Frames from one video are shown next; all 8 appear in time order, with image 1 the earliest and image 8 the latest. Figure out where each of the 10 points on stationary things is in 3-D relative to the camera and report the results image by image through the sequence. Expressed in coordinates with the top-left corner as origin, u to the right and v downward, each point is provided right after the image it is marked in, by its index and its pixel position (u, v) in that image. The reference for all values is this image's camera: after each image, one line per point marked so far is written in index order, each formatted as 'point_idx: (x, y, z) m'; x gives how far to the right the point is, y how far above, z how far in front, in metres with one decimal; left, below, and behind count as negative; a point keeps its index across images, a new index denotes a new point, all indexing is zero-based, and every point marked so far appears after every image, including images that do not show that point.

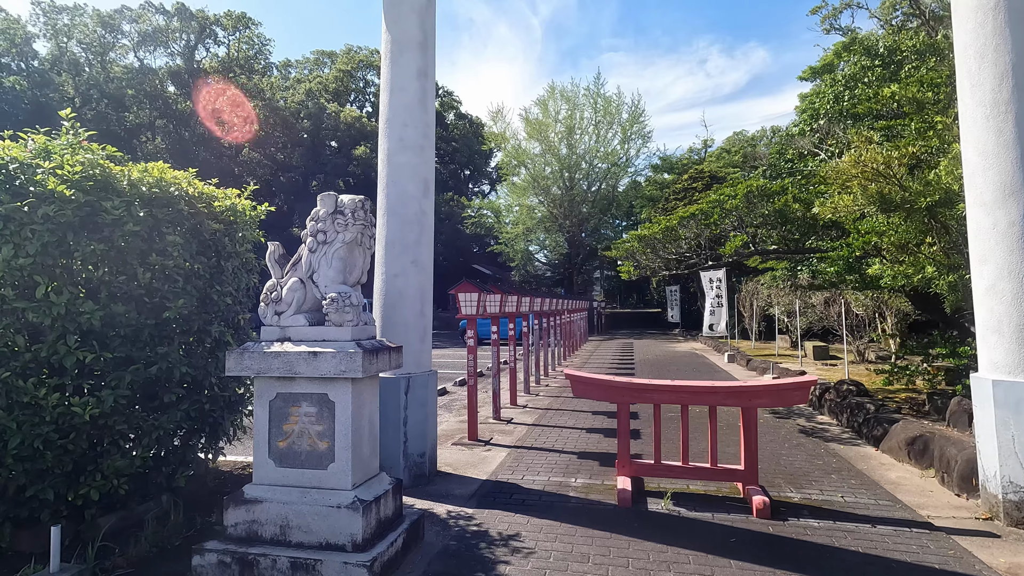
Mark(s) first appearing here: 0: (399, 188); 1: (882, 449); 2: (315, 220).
0: (-1.1, +1.0, +5.3) m
1: (+4.3, -1.9, +6.3) m
2: (-1.4, +0.5, +3.8) m
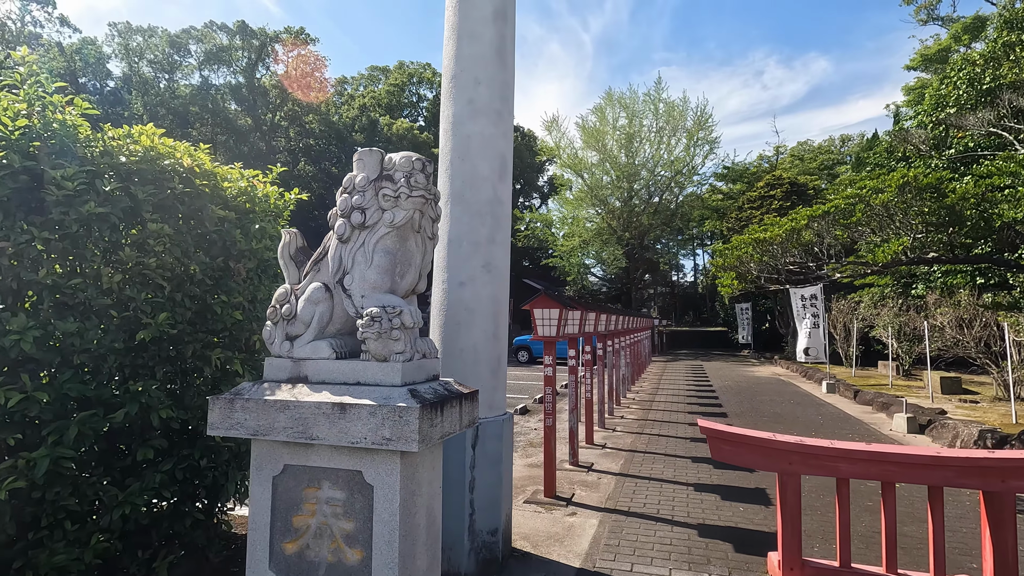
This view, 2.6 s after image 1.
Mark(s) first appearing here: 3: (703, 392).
0: (-0.3, +0.9, +4.0) m
1: (+5.2, -2.1, +4.4) m
2: (-0.7, +0.4, +2.4) m
3: (+5.0, -2.7, +13.9) m
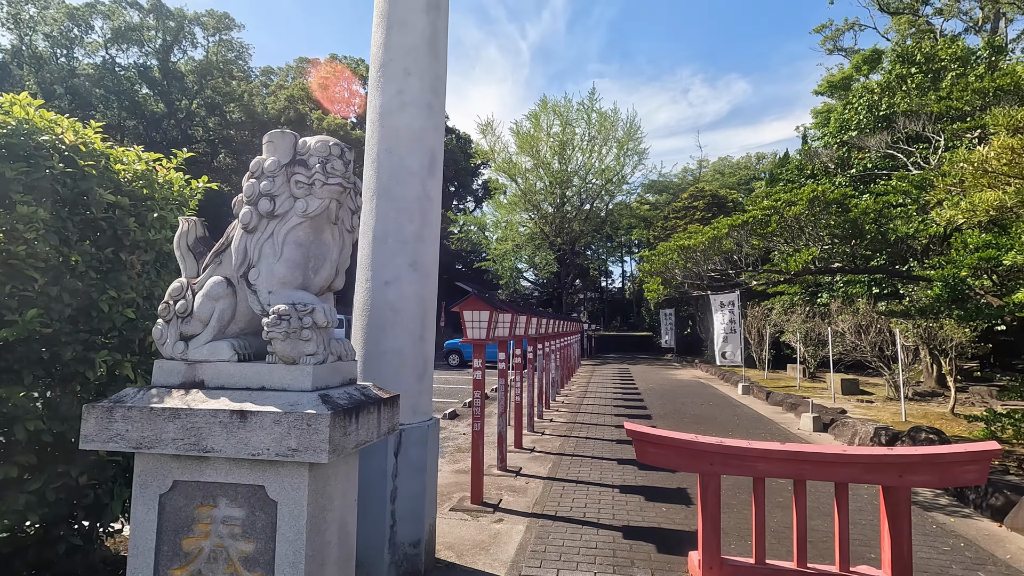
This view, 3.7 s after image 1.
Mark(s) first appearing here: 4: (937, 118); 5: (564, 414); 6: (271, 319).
0: (-0.8, +0.9, +3.8) m
1: (+4.5, -2.2, +4.9) m
2: (-1.1, +0.5, +2.2) m
3: (+3.1, -2.8, +14.3) m
4: (+6.9, +2.8, +8.7) m
5: (+1.1, -2.6, +11.1) m
6: (-0.9, -0.1, +2.0) m
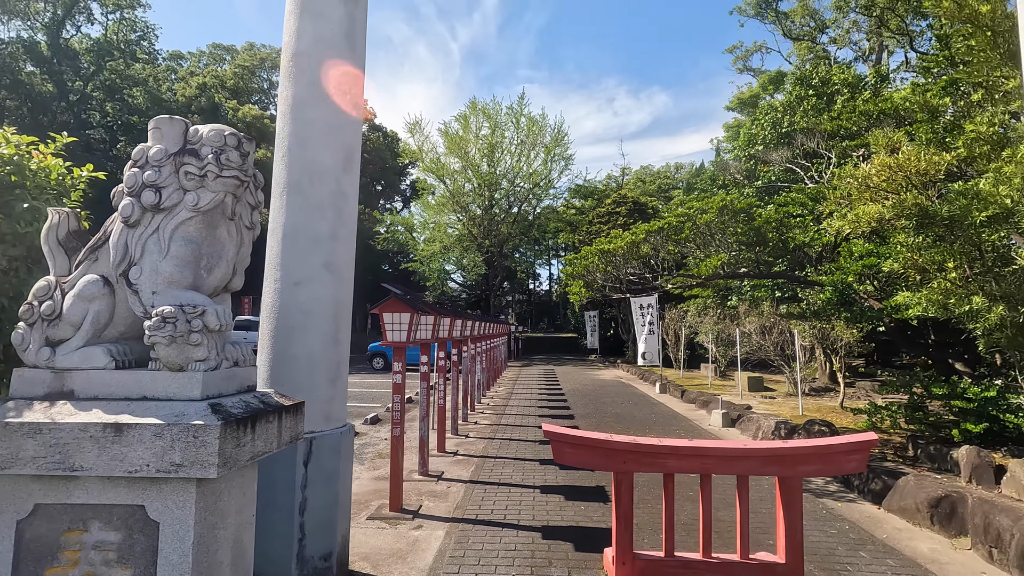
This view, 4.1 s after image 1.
0: (-1.4, +0.9, +3.6) m
1: (+3.8, -2.2, +5.4) m
2: (-1.4, +0.5, +2.0) m
3: (+1.1, -2.9, +14.5) m
4: (+5.7, +2.7, +9.5) m
5: (-0.5, -2.6, +11.1) m
6: (-1.2, -0.1, +1.9) m
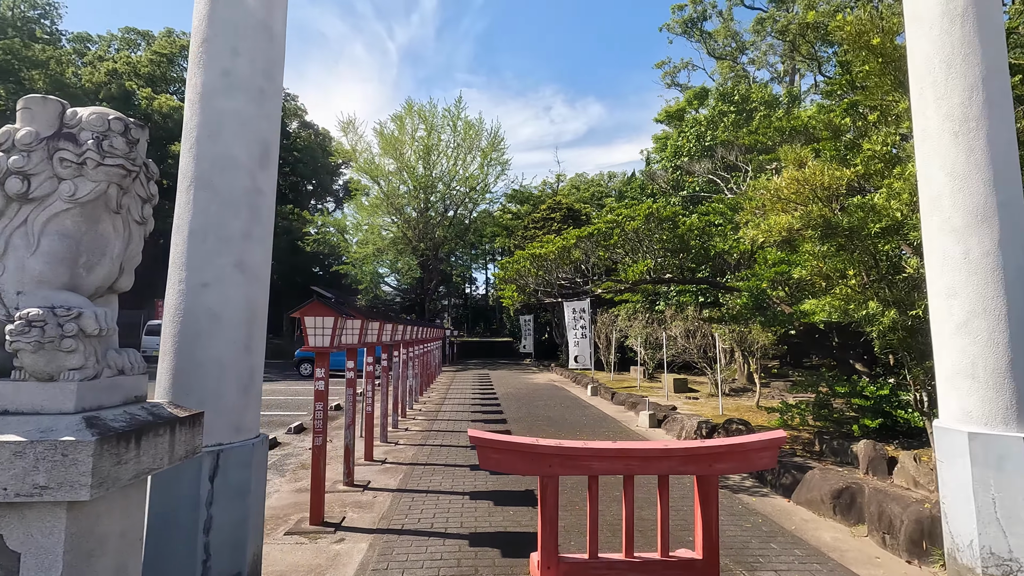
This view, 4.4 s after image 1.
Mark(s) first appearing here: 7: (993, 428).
0: (-1.8, +0.9, +3.4) m
1: (+3.0, -2.3, +5.7) m
2: (-1.7, +0.5, +1.8) m
3: (-0.7, -3.0, +14.4) m
4: (+4.5, +2.6, +10.1) m
5: (-1.9, -2.7, +10.9) m
6: (-1.5, -0.1, +1.6) m
7: (+3.2, -0.9, +3.5) m
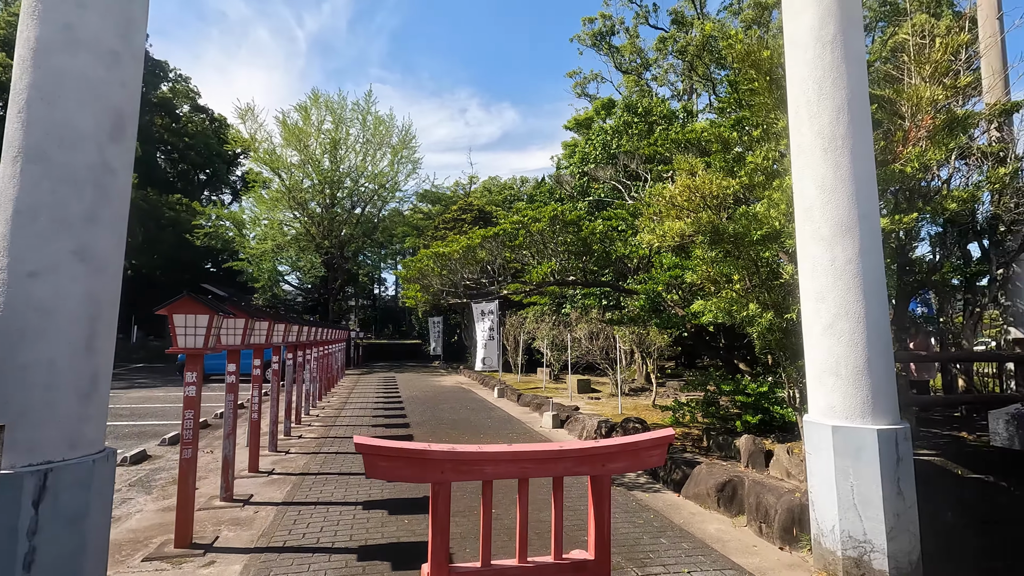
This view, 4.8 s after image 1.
0: (-2.4, +0.9, +2.9) m
1: (+1.9, -2.3, +6.0) m
2: (-2.1, +0.5, +1.4) m
3: (-3.2, -3.0, +14.0) m
4: (+2.7, +2.5, +10.6) m
5: (-3.7, -2.7, +10.2) m
6: (-1.9, -0.1, +1.2) m
7: (+2.5, -1.0, +3.9) m
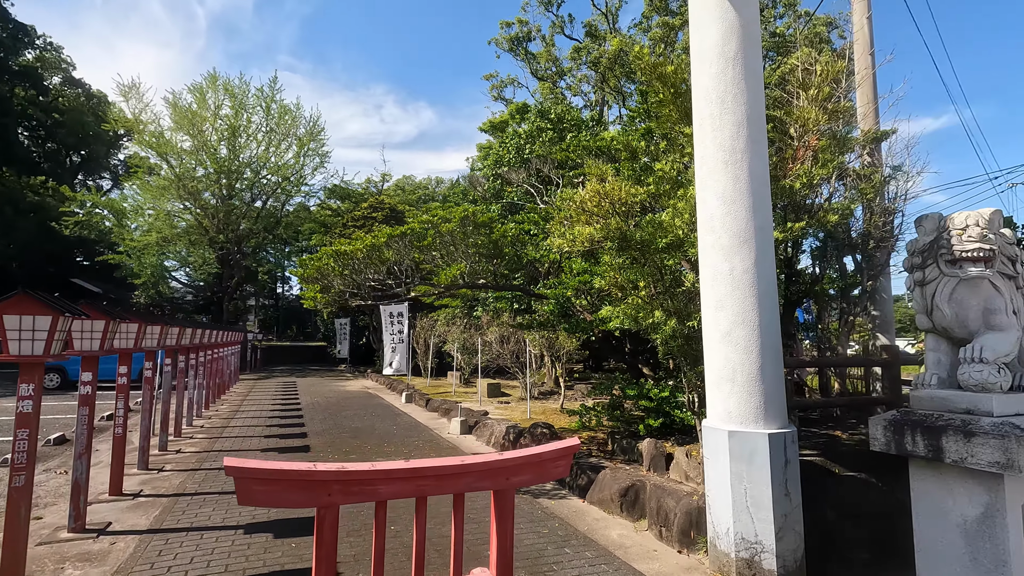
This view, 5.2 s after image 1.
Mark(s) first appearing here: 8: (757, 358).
0: (-2.9, +1.0, +2.3) m
1: (+0.9, -2.4, +6.0) m
2: (-2.3, +0.5, +0.8) m
3: (-5.4, -3.0, +13.1) m
4: (+1.0, +2.4, +10.7) m
5: (-5.4, -2.6, +9.3) m
6: (-2.1, 0.0, +0.7) m
7: (+1.7, -1.0, +4.0) m
8: (+1.8, -0.5, +4.0) m
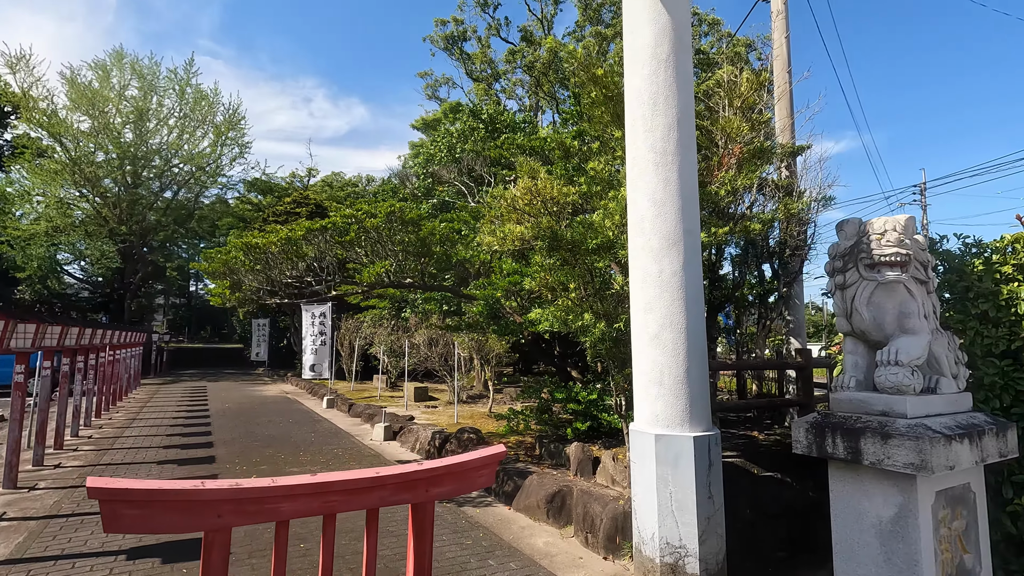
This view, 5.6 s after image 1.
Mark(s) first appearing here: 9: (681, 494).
0: (-3.2, +1.0, +1.7) m
1: (0.0, -2.4, +5.8) m
2: (-2.4, +0.6, +0.3) m
3: (-7.1, -2.9, +12.0) m
4: (-0.4, +2.4, +10.5) m
5: (-6.6, -2.6, +8.3) m
6: (-2.2, 0.0, +0.2) m
7: (+1.2, -1.0, +3.9) m
8: (+1.3, -0.5, +4.0) m
9: (+1.2, -1.5, +3.8) m
